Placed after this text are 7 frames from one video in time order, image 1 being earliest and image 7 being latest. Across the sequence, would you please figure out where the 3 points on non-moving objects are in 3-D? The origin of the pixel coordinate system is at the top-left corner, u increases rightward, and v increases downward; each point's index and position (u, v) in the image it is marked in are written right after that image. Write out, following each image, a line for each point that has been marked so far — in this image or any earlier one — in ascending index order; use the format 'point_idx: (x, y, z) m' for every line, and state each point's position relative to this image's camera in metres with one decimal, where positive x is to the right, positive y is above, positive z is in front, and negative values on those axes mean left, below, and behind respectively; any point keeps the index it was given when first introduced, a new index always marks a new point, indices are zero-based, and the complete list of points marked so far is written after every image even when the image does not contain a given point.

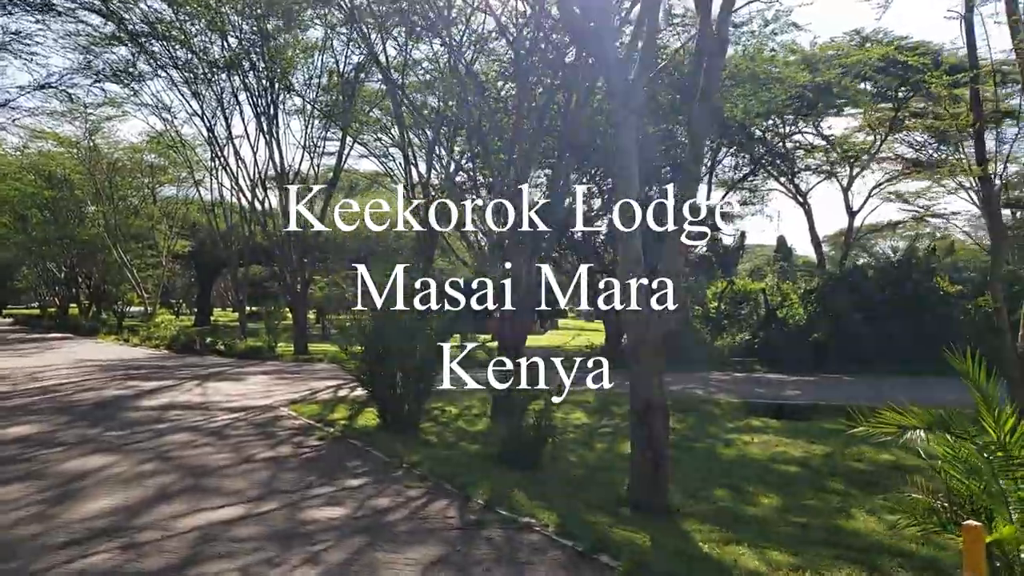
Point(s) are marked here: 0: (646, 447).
0: (+1.1, -1.3, +6.9) m
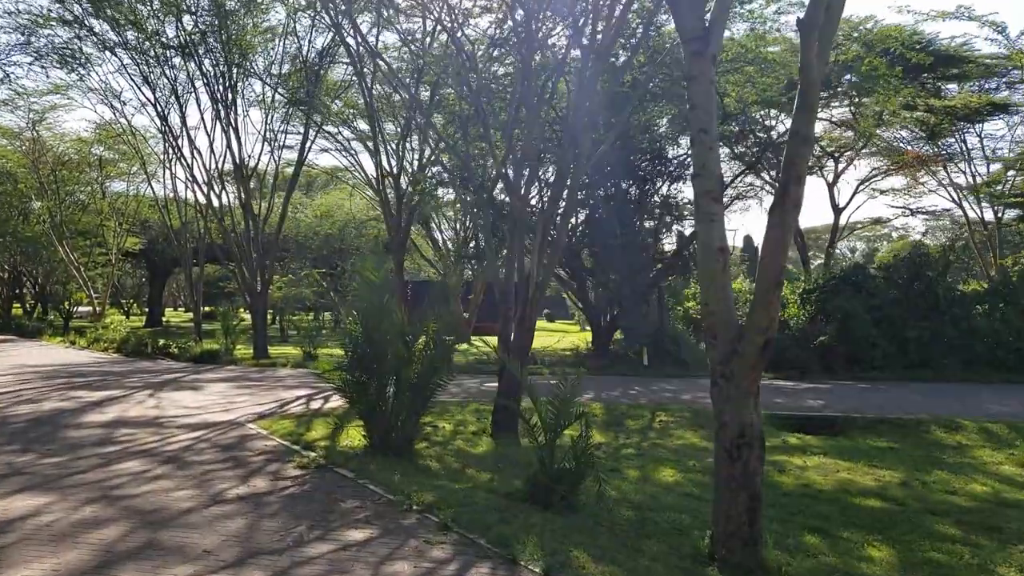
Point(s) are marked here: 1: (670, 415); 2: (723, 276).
0: (+1.4, -1.3, +5.5) m
1: (+2.3, -1.8, +12.4) m
2: (+1.4, +0.1, +5.6) m
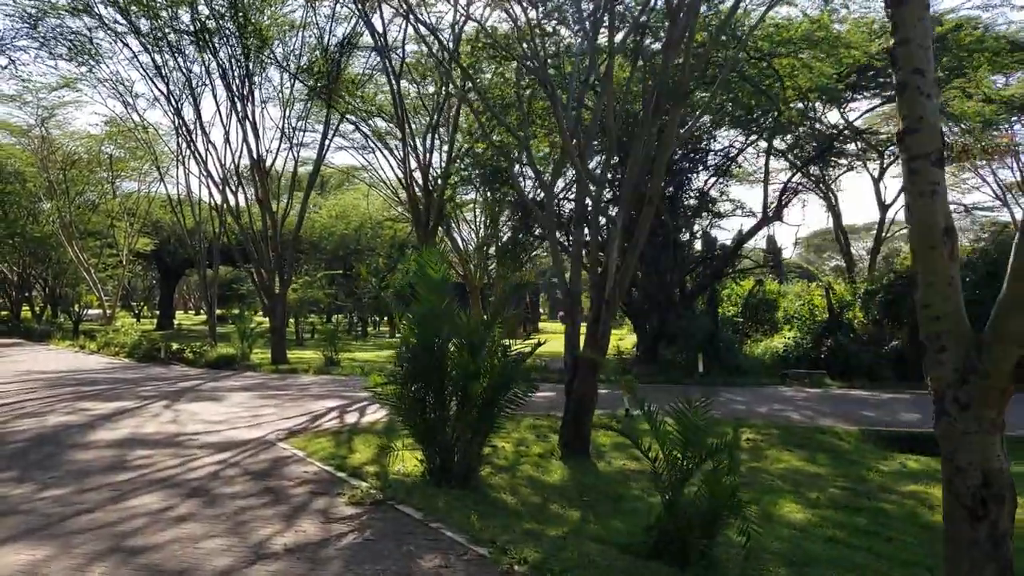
0: (+2.2, -1.2, +4.0) m
1: (+3.1, -1.8, +10.9) m
2: (+2.1, +0.1, +4.1) m
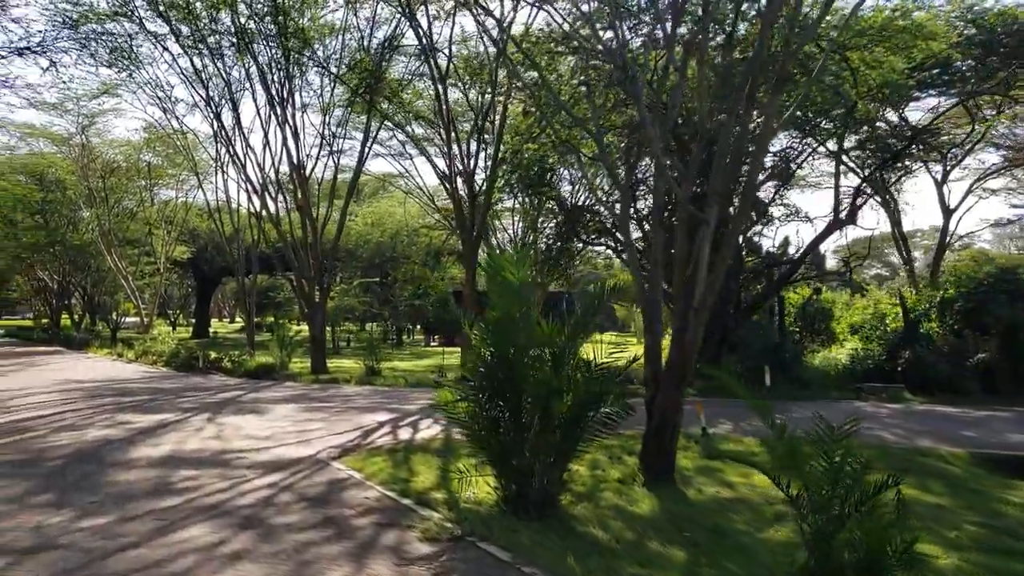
0: (+2.7, -1.3, +3.1) m
1: (+3.9, -1.9, +9.9) m
2: (+2.7, +0.1, +3.2) m
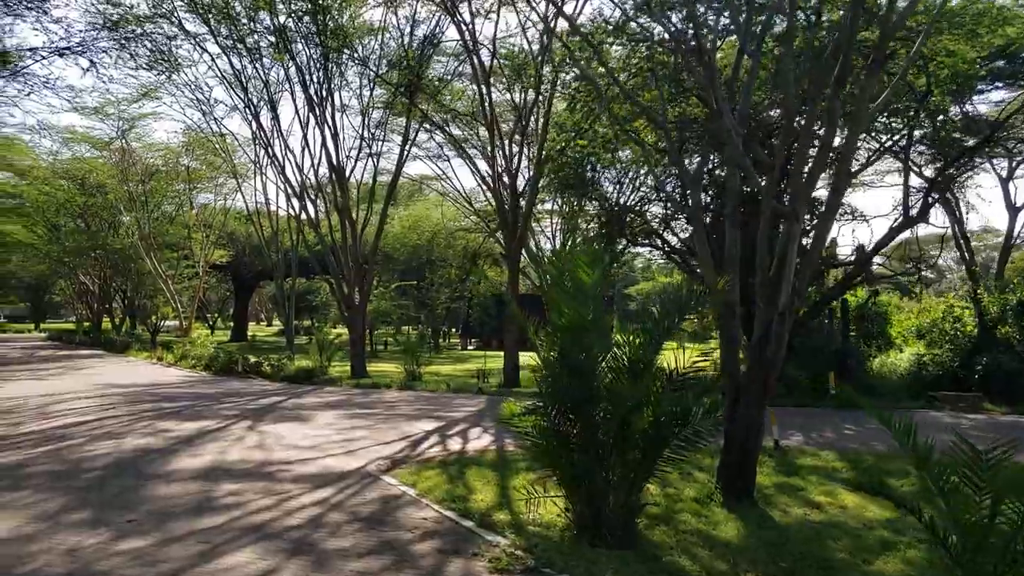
0: (+3.1, -1.3, +2.3) m
1: (+4.5, -1.9, +9.1) m
2: (+3.1, +0.1, +2.5) m
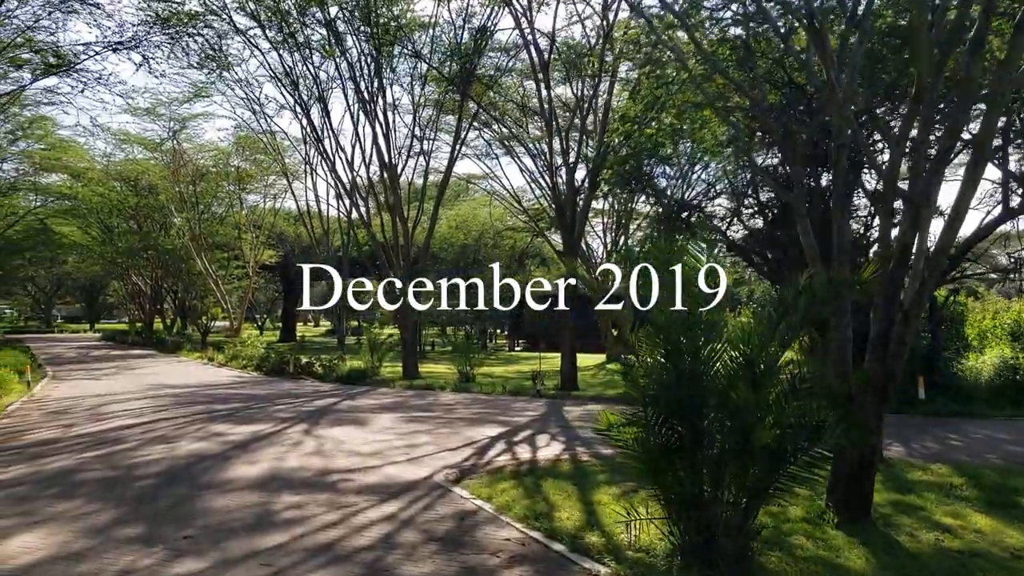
0: (+3.5, -1.2, +1.4) m
1: (+5.3, -1.9, +8.1) m
2: (+3.5, +0.1, +1.6) m
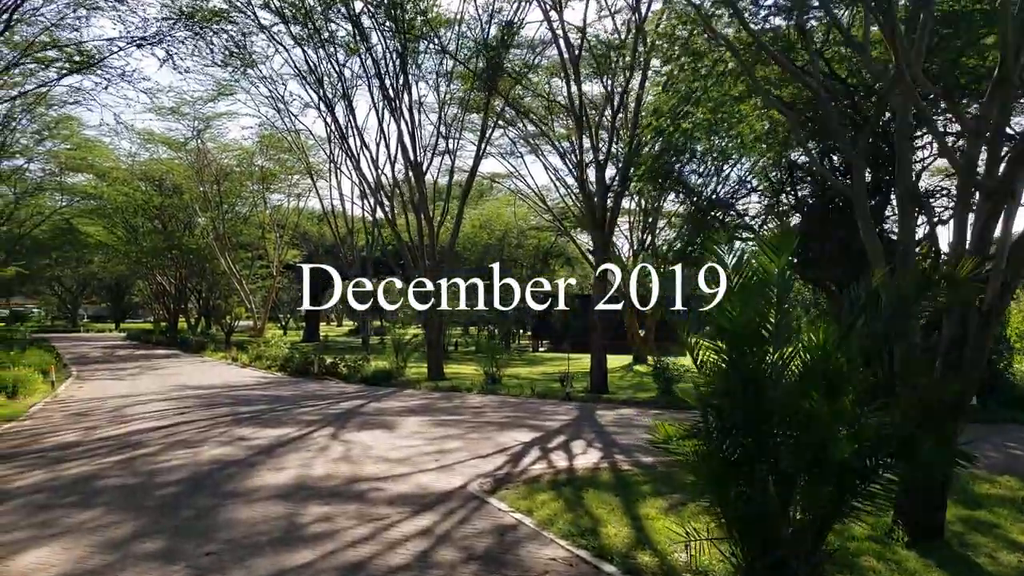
0: (+3.7, -1.2, +0.8) m
1: (+5.6, -1.9, +7.5) m
2: (+3.7, +0.1, +1.0) m
